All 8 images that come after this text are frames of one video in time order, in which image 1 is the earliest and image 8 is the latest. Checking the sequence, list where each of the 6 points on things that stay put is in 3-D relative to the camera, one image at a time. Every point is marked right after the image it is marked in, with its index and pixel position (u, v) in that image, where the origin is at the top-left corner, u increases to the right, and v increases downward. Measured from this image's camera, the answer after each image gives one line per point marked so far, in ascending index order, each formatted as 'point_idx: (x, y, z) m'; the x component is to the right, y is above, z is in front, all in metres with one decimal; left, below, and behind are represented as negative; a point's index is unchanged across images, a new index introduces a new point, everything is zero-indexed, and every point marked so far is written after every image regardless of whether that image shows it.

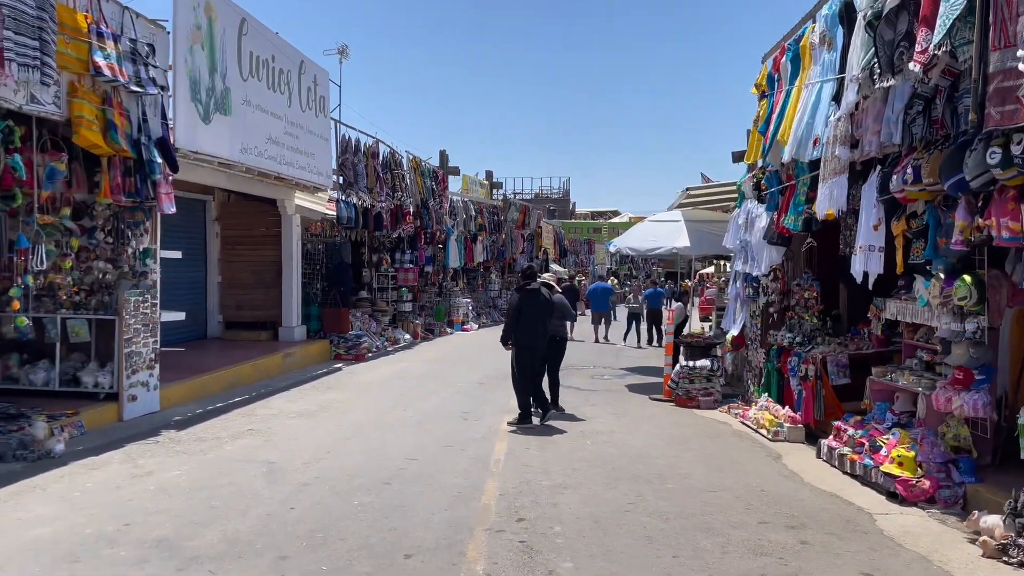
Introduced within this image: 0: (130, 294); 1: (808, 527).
0: (-4.0, -0.1, +8.4) m
1: (+2.1, -1.7, +5.6) m
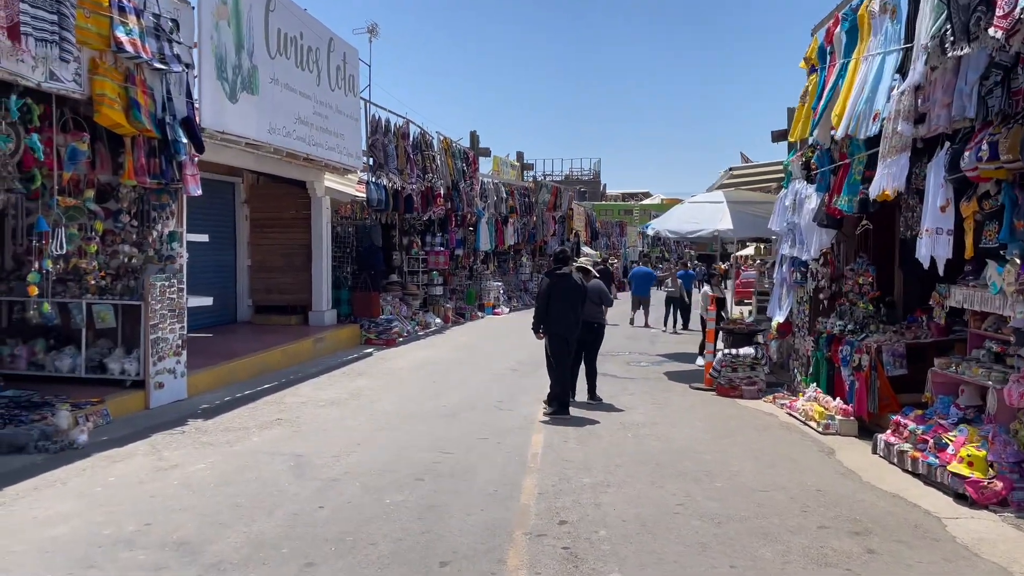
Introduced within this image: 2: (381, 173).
0: (-3.6, +0.1, +8.2) m
1: (+2.3, -1.6, +5.2) m
2: (-2.5, +2.2, +15.4) m
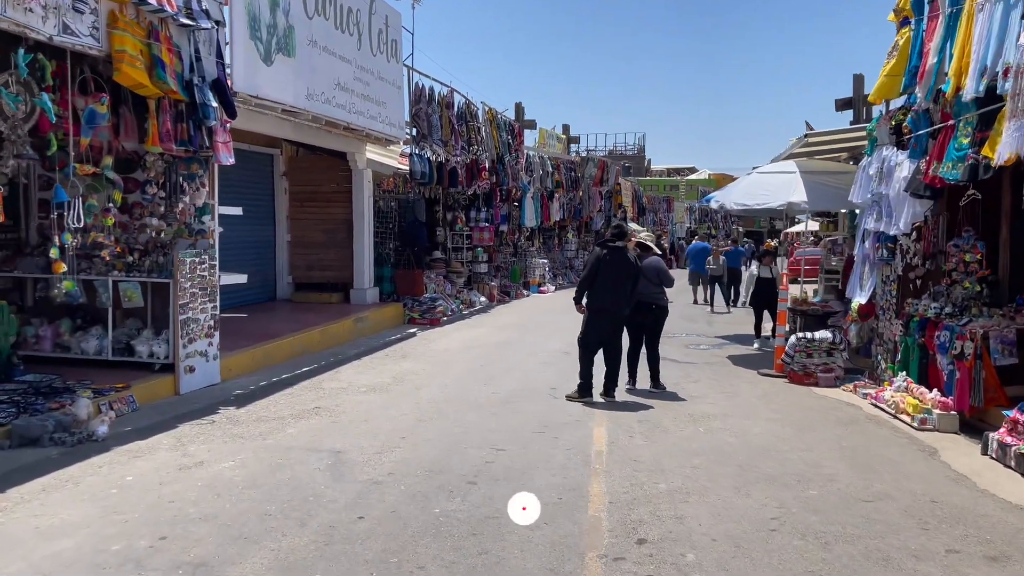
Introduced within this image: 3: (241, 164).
0: (-3.1, +0.3, +7.6) m
1: (+2.7, -1.5, +4.4) m
2: (-1.6, +2.6, +14.7) m
3: (-4.4, +2.0, +12.9) m
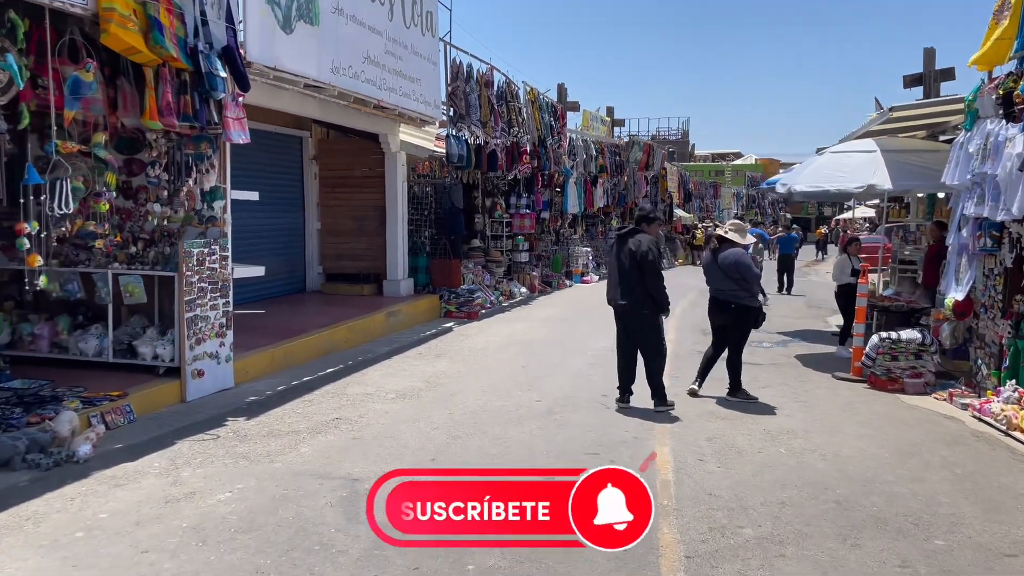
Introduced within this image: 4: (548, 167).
0: (-2.7, +0.4, +6.8) m
1: (+3.0, -1.5, +3.3) m
2: (-0.8, +2.8, +13.7) m
3: (-3.7, +2.1, +12.1) m
4: (+0.9, +2.9, +19.4) m
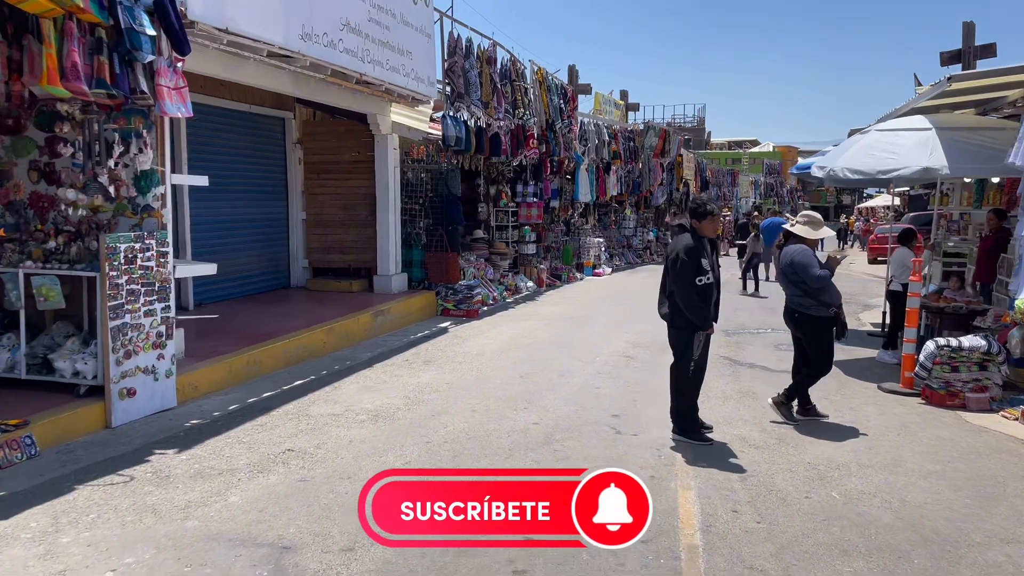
0: (-2.8, +0.3, +5.6) m
1: (+2.8, -1.6, +2.1) m
2: (-0.8, +2.8, +12.5) m
3: (-3.7, +2.2, +11.0) m
4: (+1.0, +3.0, +18.1) m
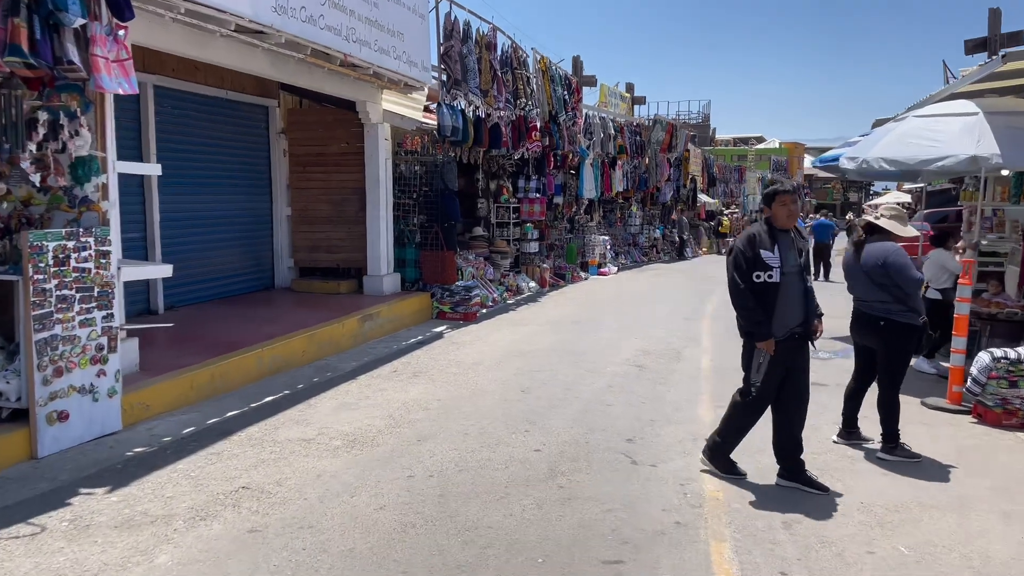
0: (-2.8, +0.3, +4.8) m
1: (+2.8, -1.6, +1.2) m
2: (-0.8, +2.8, +11.7) m
3: (-3.7, +2.2, +10.1) m
4: (+1.1, +3.0, +17.3) m
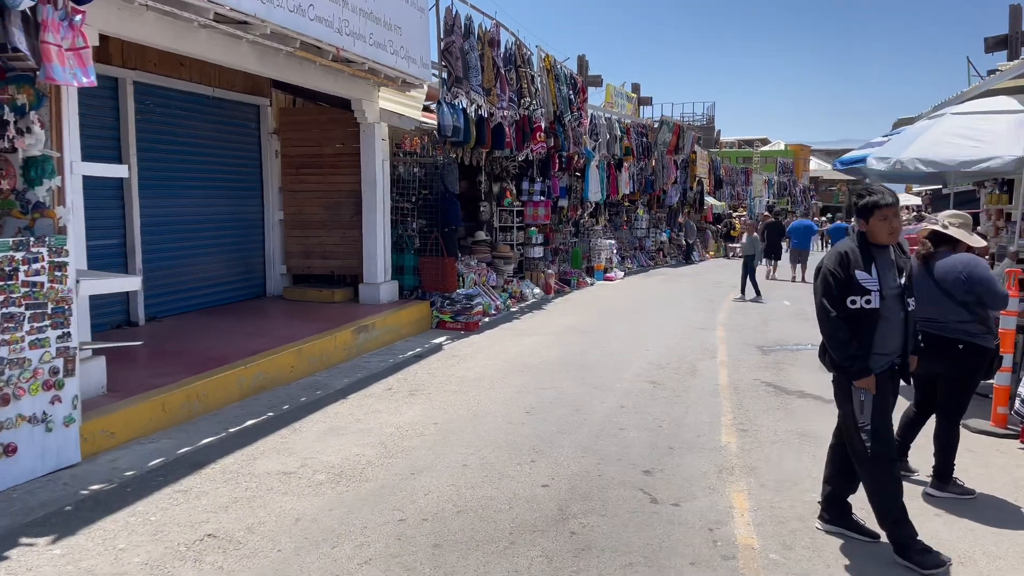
0: (-2.8, +0.2, +4.2) m
1: (+2.8, -1.7, +0.6) m
2: (-0.7, +2.7, +11.1) m
3: (-3.6, +2.0, +9.6) m
4: (+1.1, +2.9, +16.7) m
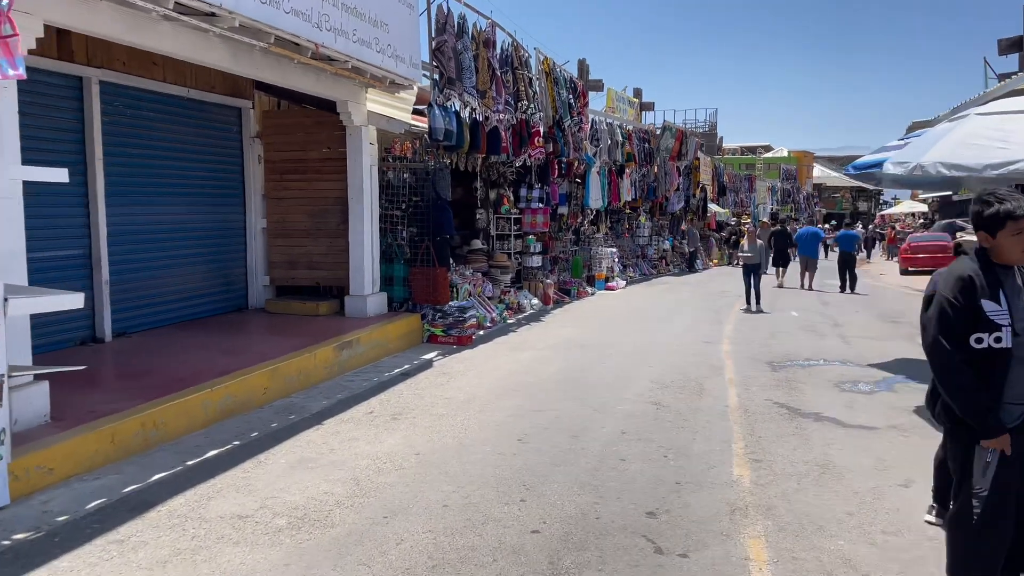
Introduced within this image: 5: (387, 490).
0: (-2.8, +0.1, +3.7) m
1: (+2.7, -1.8, 0.0) m
2: (-0.8, +2.6, +10.6) m
3: (-3.7, +1.9, +9.1) m
4: (+1.1, +2.7, +16.1) m
5: (-0.7, -1.2, +4.8) m
